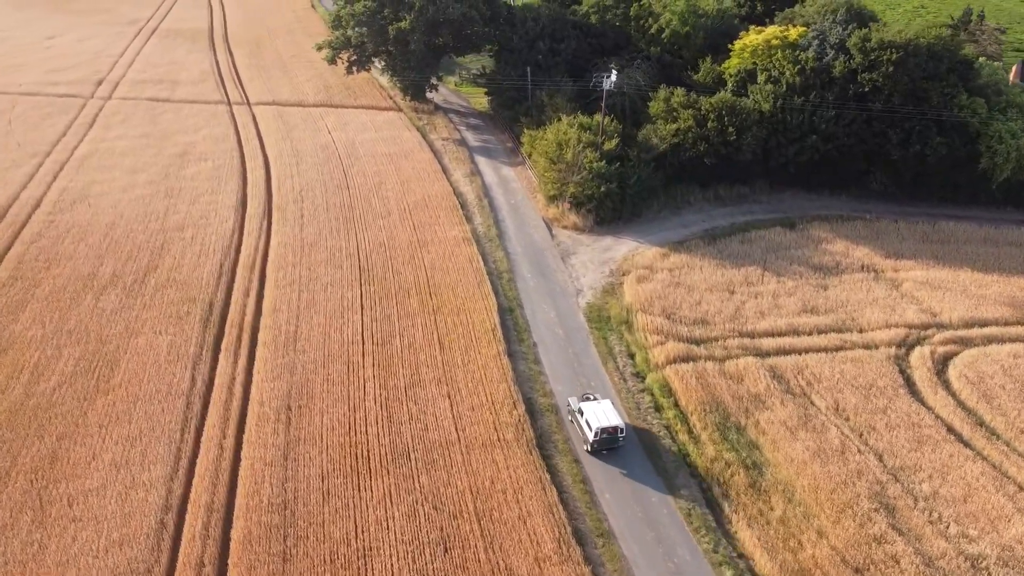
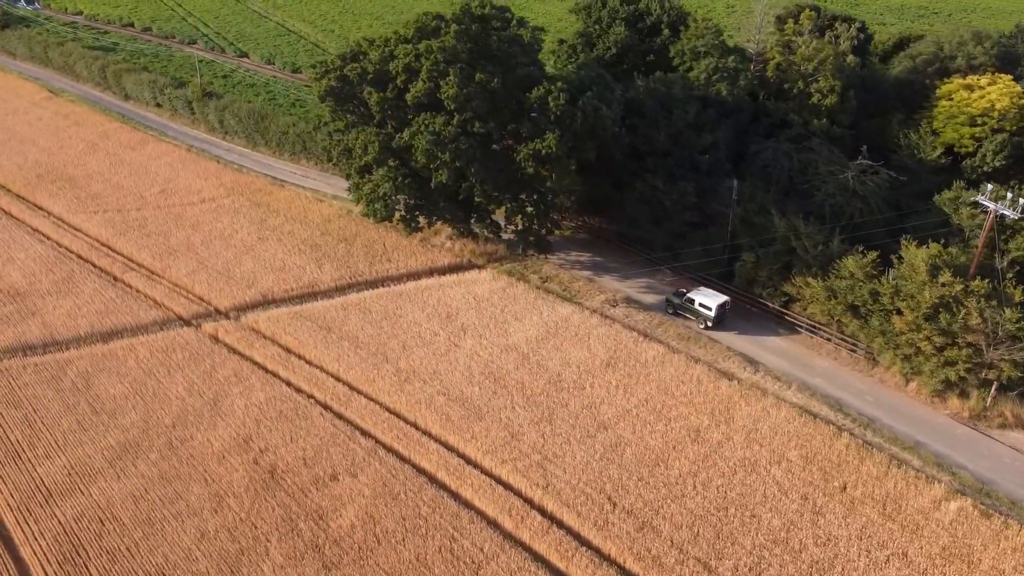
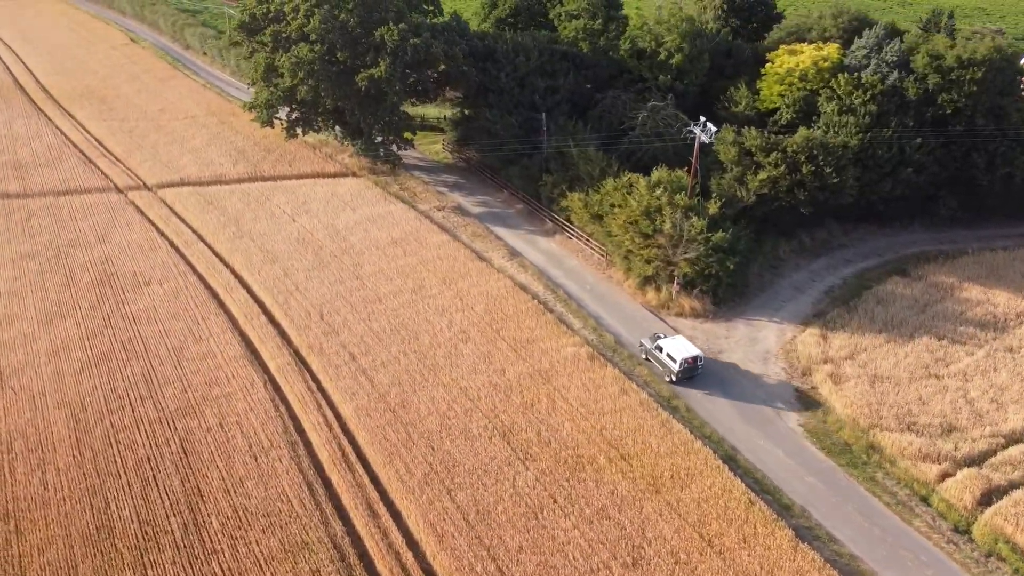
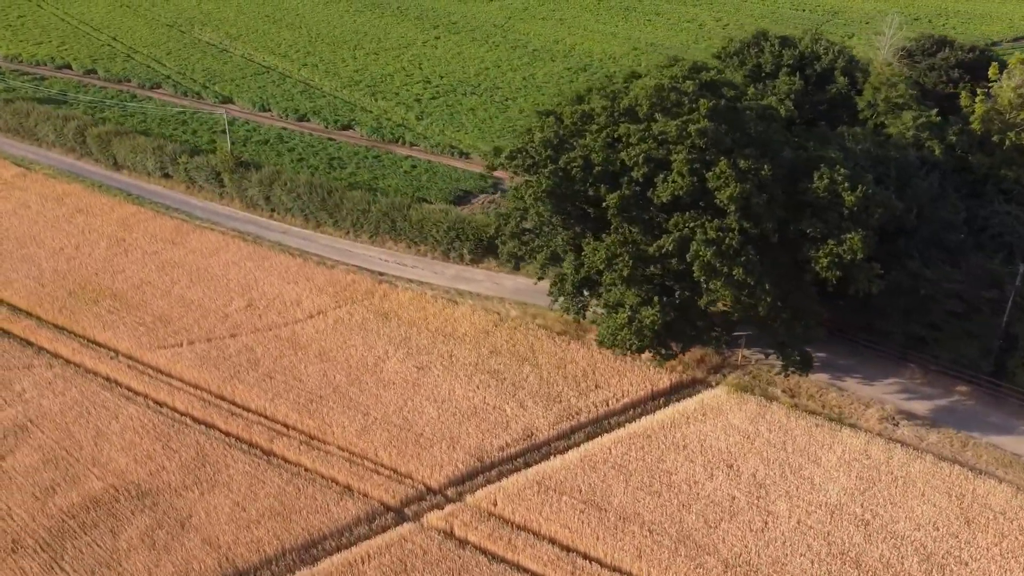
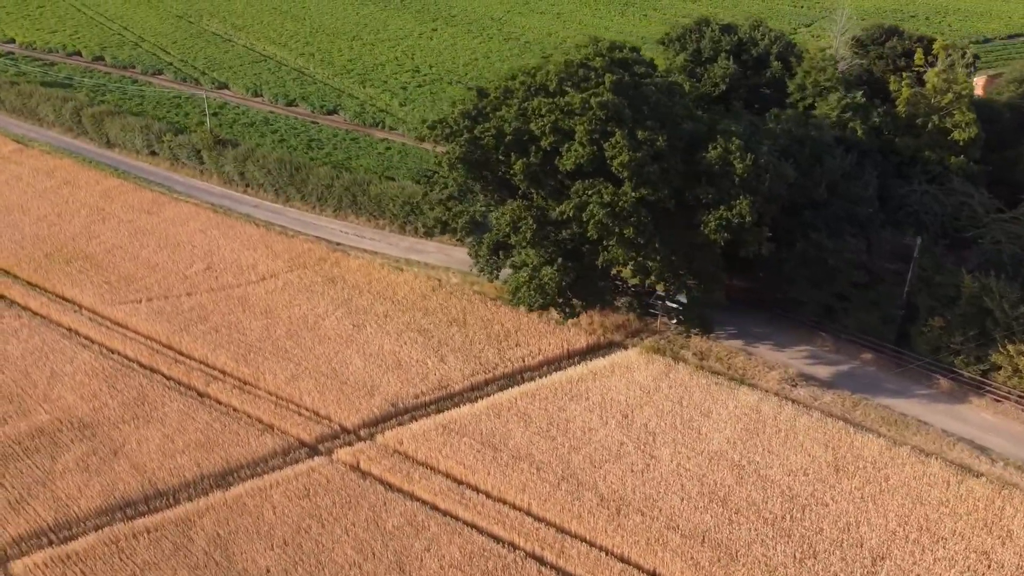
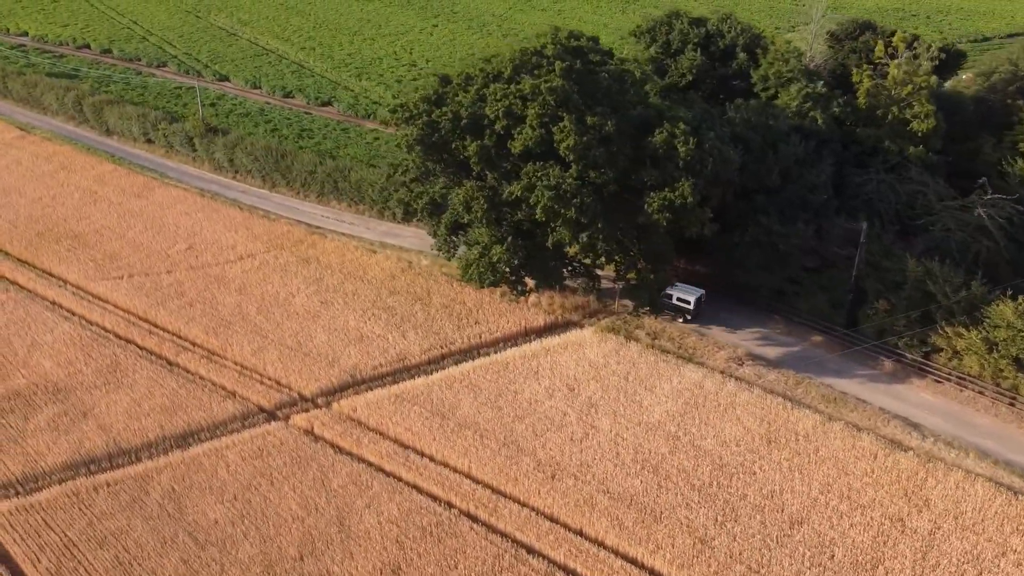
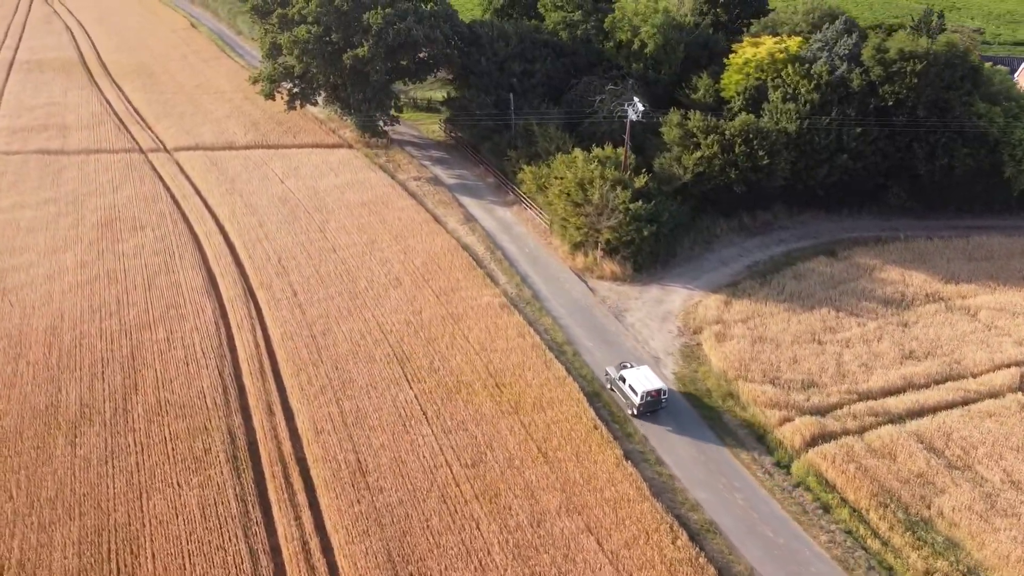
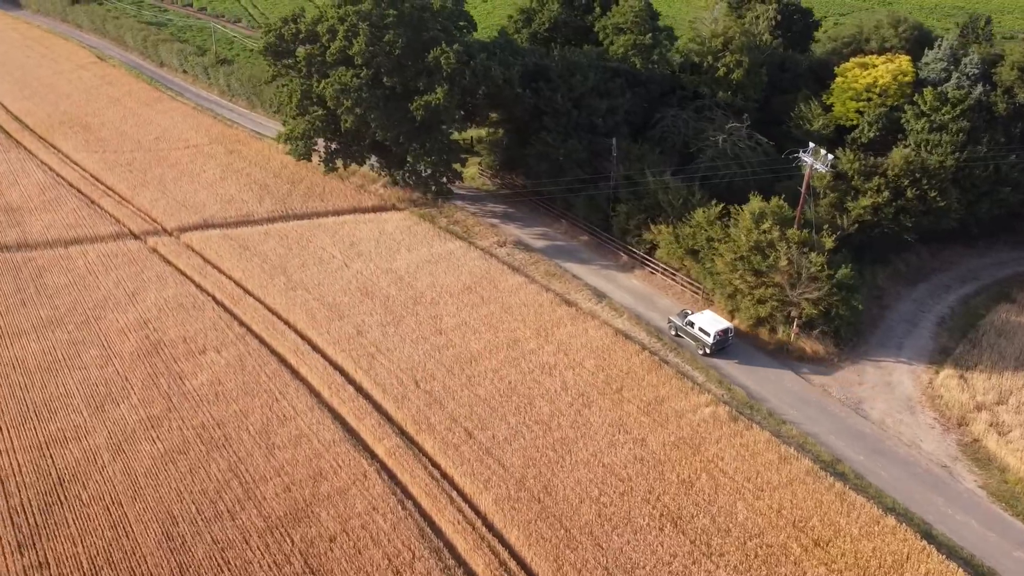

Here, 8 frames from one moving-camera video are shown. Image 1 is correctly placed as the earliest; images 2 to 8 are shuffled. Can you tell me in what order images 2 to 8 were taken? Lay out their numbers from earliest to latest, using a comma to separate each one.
7, 3, 8, 2, 6, 5, 4
